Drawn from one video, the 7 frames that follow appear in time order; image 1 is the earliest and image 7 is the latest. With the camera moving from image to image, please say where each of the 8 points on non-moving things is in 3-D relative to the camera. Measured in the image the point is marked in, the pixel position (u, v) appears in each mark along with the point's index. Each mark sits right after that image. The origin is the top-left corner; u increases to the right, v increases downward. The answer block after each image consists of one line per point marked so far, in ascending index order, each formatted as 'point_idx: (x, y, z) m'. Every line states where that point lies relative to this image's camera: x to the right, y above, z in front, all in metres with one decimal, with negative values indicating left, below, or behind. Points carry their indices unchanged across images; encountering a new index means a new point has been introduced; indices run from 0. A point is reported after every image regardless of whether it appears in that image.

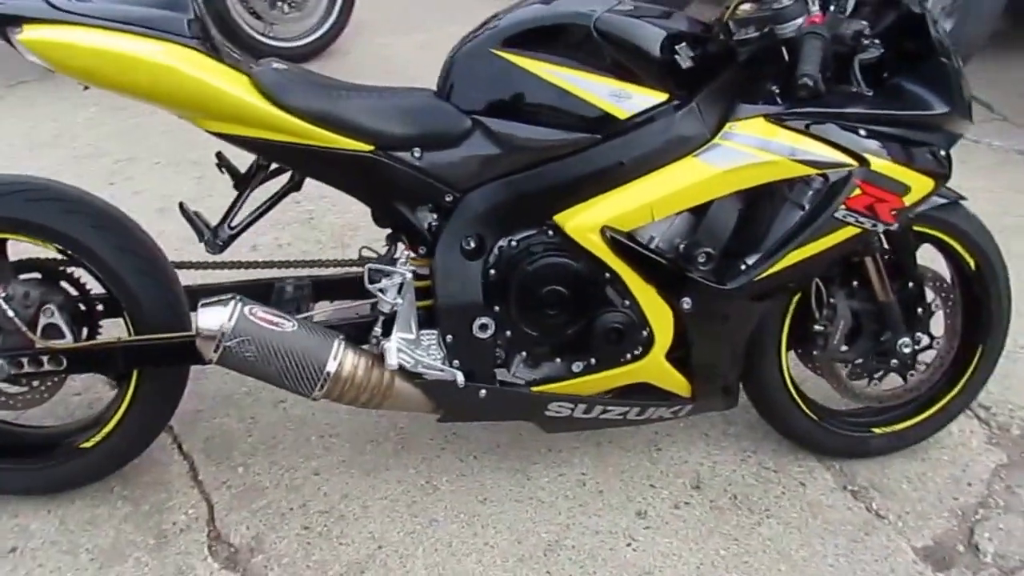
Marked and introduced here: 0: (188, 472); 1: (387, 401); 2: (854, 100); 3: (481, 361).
0: (-0.9, -0.5, +2.5) m
1: (-0.3, -0.3, +2.2) m
2: (+0.8, +0.4, +2.1) m
3: (-0.1, -0.2, +2.2) m
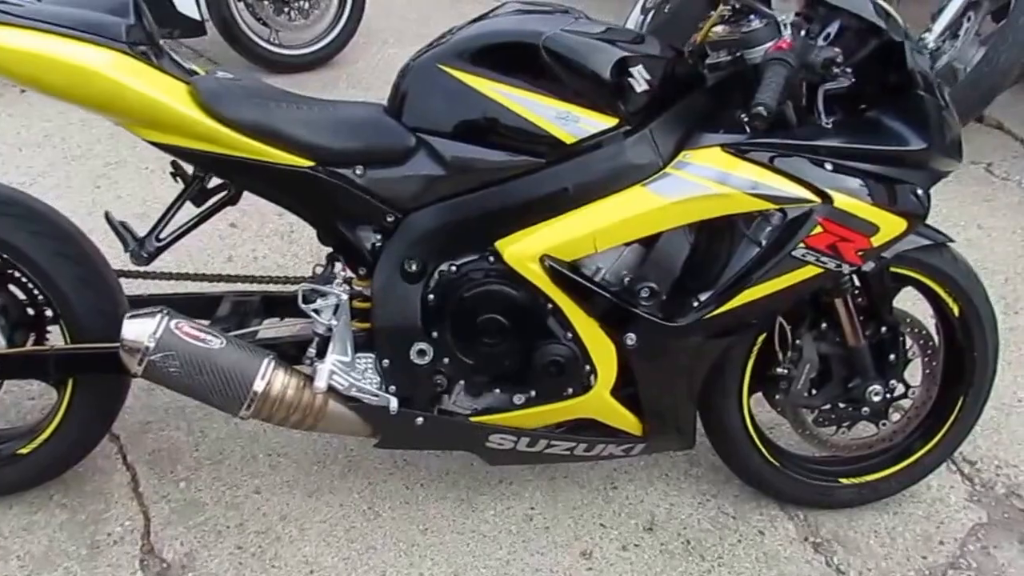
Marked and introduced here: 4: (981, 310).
0: (-1.1, -0.5, +2.5) m
1: (-0.4, -0.3, +2.1) m
2: (+0.7, +0.3, +2.0) m
3: (-0.2, -0.2, +2.1) m
4: (+1.2, -0.1, +2.4) m
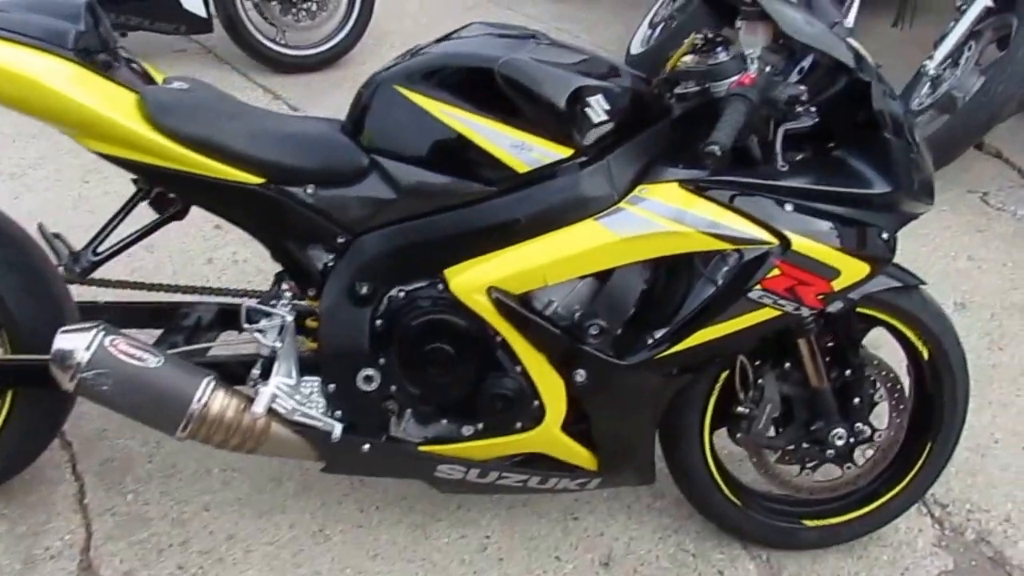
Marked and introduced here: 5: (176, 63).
0: (-1.2, -0.6, +2.4) m
1: (-0.6, -0.4, +2.0) m
2: (+0.6, +0.3, +1.9) m
3: (-0.3, -0.3, +2.1) m
4: (+1.1, -0.2, +2.3) m
5: (-1.7, +1.2, +4.6) m
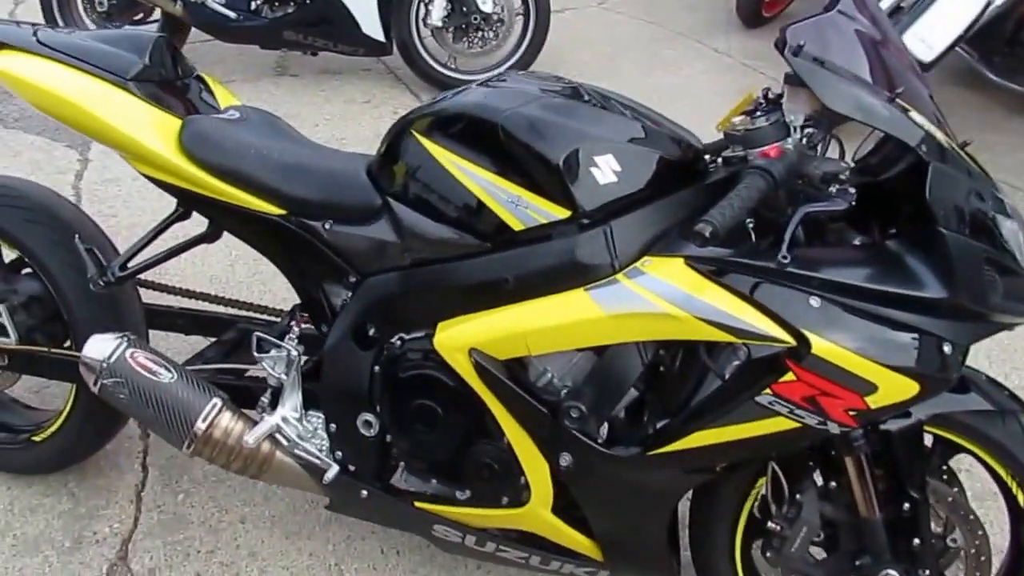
0: (-1.1, -0.6, +2.6) m
1: (-0.6, -0.4, +2.1) m
2: (+0.6, 0.0, +1.6) m
3: (-0.3, -0.4, +2.0) m
4: (+1.1, -0.5, +1.9) m
5: (-0.9, +1.1, +4.9) m
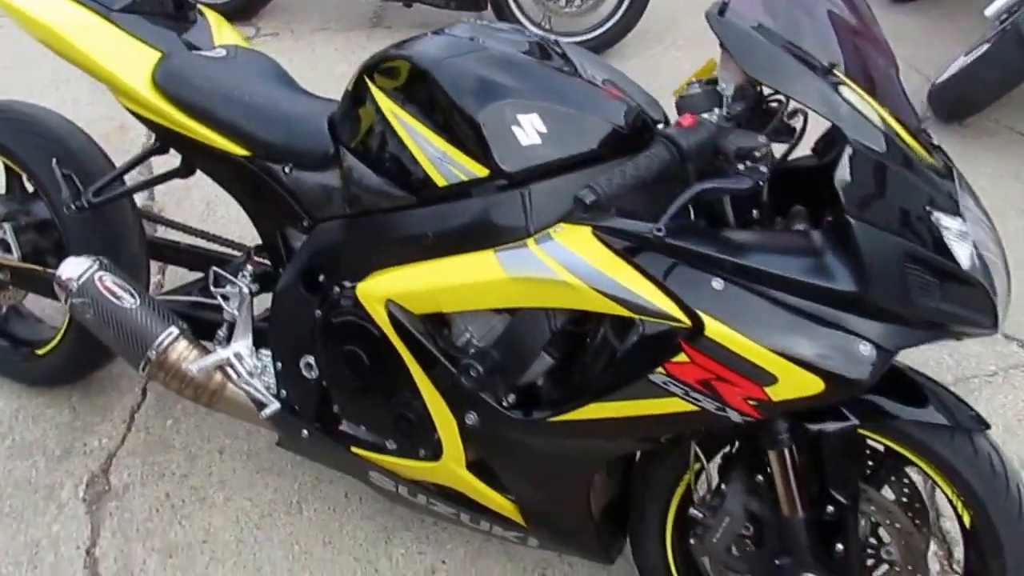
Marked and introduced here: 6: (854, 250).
0: (-1.2, -0.4, +2.8) m
1: (-0.7, -0.3, +2.1) m
2: (+0.4, +0.1, +1.6) m
3: (-0.5, -0.3, +2.1) m
4: (+0.9, -0.5, +1.7) m
5: (-0.5, +1.3, +4.9) m
6: (+0.6, +0.1, +1.5) m
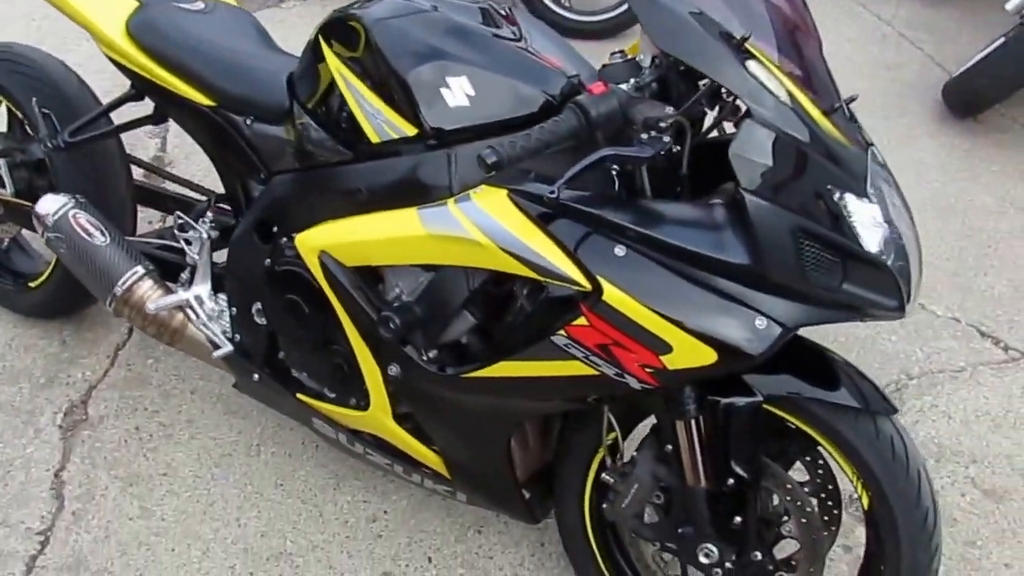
0: (-1.3, -0.2, +2.9) m
1: (-0.9, -0.1, +2.3) m
2: (+0.2, +0.1, +1.6) m
3: (-0.6, -0.1, +2.2) m
4: (+0.8, -0.4, +1.7) m
5: (-0.3, +1.5, +5.0) m
6: (+0.4, +0.1, +1.5) m
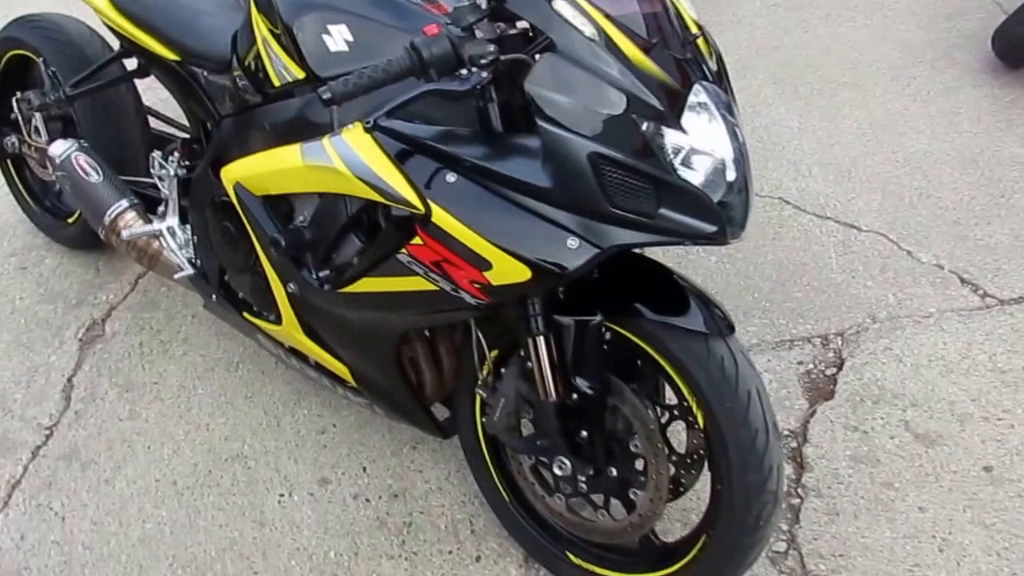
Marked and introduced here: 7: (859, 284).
0: (-1.3, 0.0, +3.3) m
1: (-1.0, +0.1, +2.6) m
2: (-0.1, +0.3, +1.7) m
3: (-0.8, 0.0, +2.5) m
4: (+0.5, -0.3, +1.8) m
5: (0.0, +1.8, +5.1) m
6: (+0.1, +0.2, +1.6) m
7: (+1.0, 0.0, +2.7) m
